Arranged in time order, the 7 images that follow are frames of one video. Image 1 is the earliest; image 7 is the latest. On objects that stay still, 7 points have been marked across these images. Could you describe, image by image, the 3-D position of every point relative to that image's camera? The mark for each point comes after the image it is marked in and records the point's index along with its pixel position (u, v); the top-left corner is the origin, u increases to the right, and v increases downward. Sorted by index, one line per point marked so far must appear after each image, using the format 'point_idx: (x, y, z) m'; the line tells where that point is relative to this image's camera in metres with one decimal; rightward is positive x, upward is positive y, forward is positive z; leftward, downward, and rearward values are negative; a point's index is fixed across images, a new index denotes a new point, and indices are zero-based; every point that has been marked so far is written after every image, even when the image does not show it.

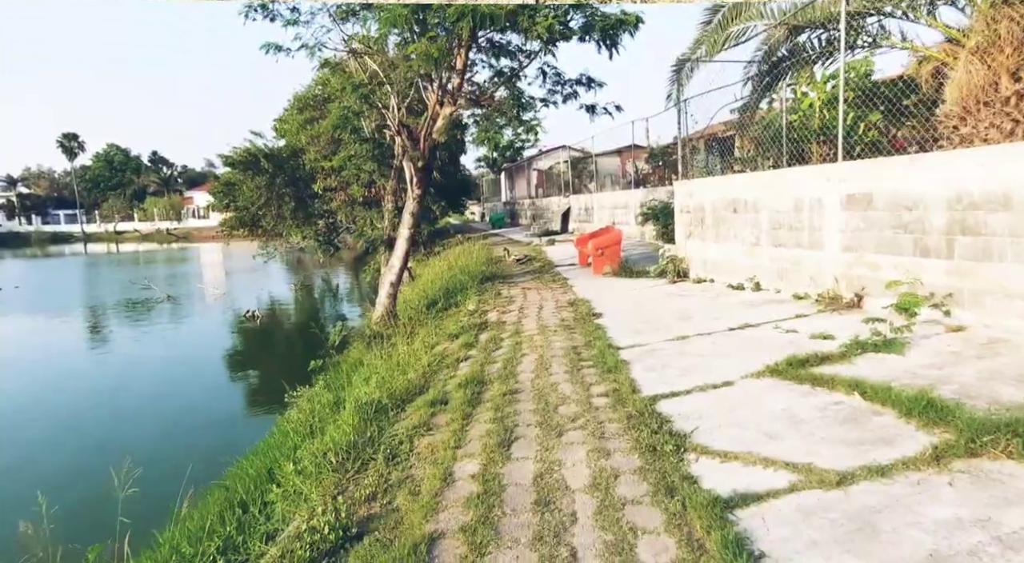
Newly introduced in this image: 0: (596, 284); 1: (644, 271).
0: (+1.2, 0.0, +9.1) m
1: (+1.9, +0.2, +9.4) m
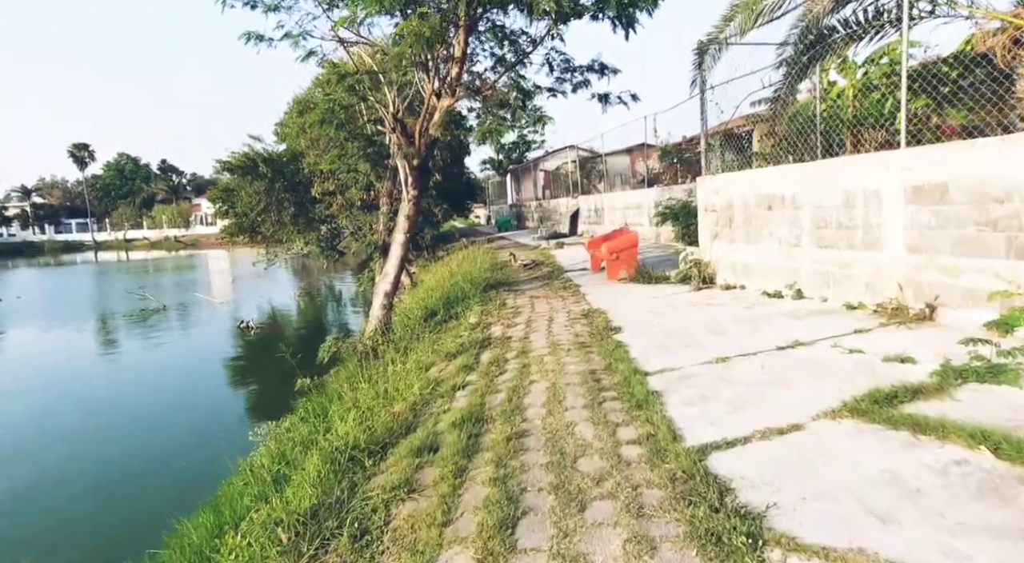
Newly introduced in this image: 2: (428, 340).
0: (+1.3, -0.1, +8.2) m
1: (+2.0, +0.1, +8.5) m
2: (-0.9, -0.7, +7.0) m
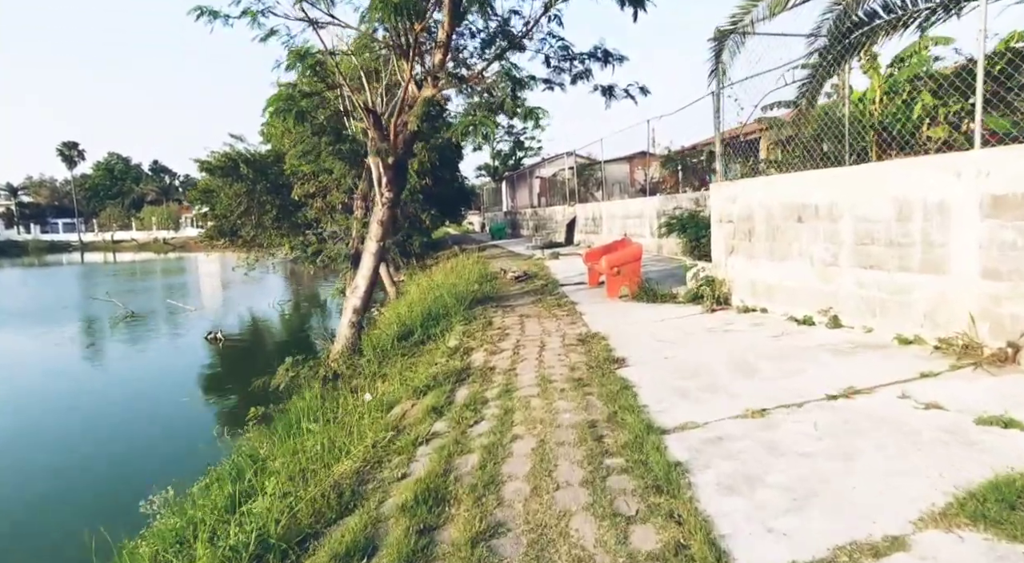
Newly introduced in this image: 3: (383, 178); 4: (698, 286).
0: (+1.2, -0.3, +7.3) m
1: (+1.9, -0.2, +7.6) m
2: (-1.0, -0.9, +6.0) m
3: (-1.4, +1.1, +6.9) m
4: (+2.0, 0.0, +6.9) m
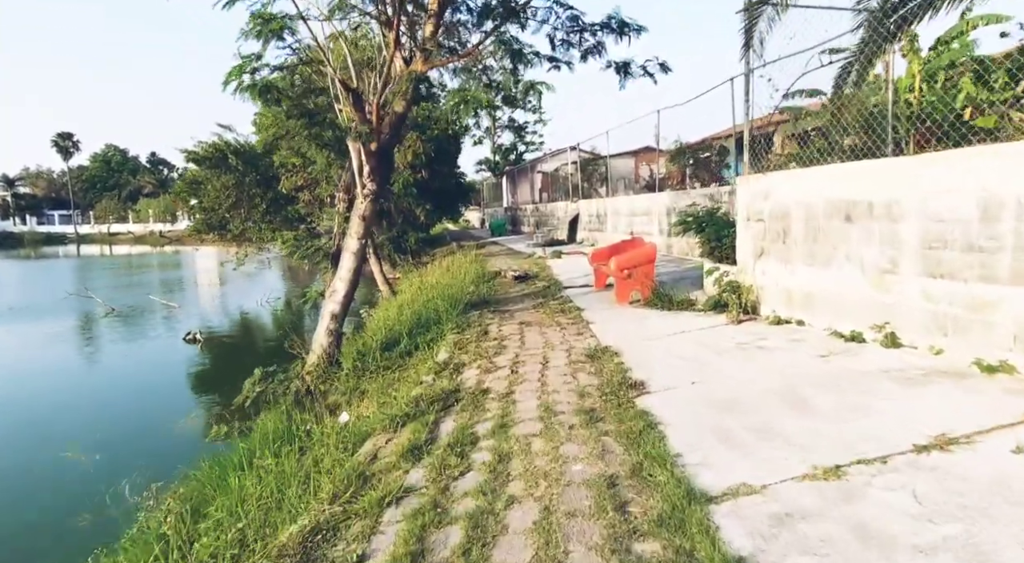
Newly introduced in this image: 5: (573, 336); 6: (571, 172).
0: (+1.1, -0.4, +6.5) m
1: (+1.9, -0.2, +6.8) m
2: (-1.1, -0.9, +5.2) m
3: (-1.4, +1.1, +6.1) m
4: (+2.0, -0.1, +6.1) m
5: (+0.6, -0.5, +5.8) m
6: (+1.8, +3.3, +19.1) m
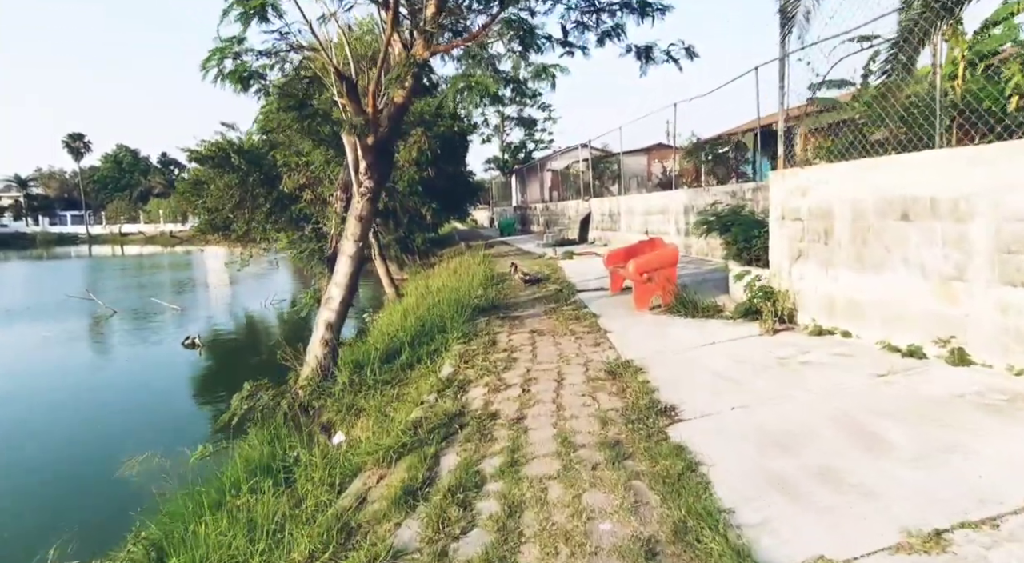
0: (+1.2, -0.4, +5.9) m
1: (+2.0, -0.3, +6.2) m
2: (-1.0, -1.0, +4.7) m
3: (-1.3, +1.1, +5.6) m
4: (+2.1, -0.2, +5.6) m
5: (+0.7, -0.6, +5.3) m
6: (+2.0, +3.2, +18.6) m
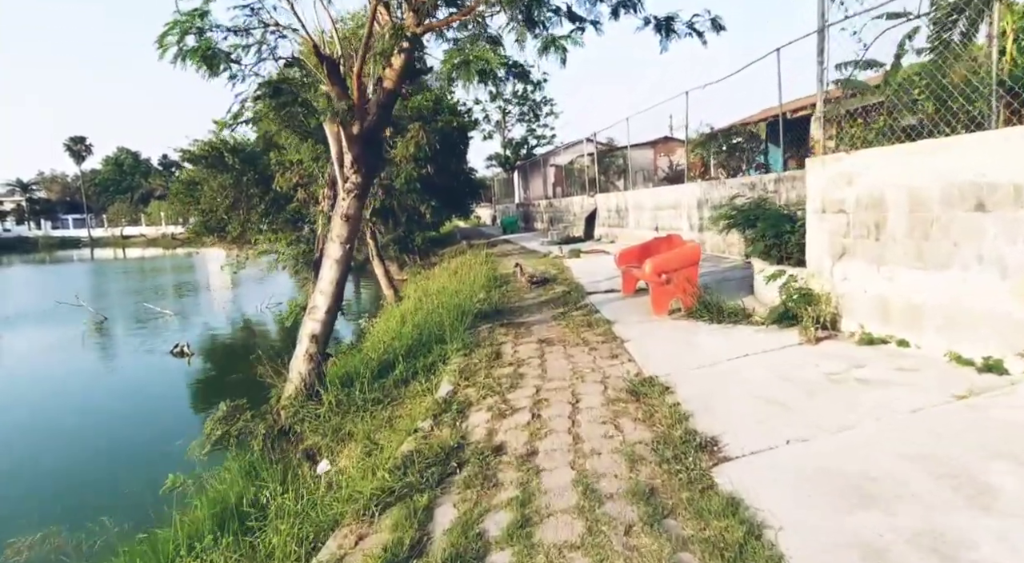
0: (+1.3, -0.4, +5.3) m
1: (+2.0, -0.3, +5.6) m
2: (-0.9, -1.0, +4.1) m
3: (-1.3, +1.0, +5.0) m
4: (+2.2, -0.2, +5.0) m
5: (+0.7, -0.6, +4.7) m
6: (+2.1, +3.3, +17.9) m
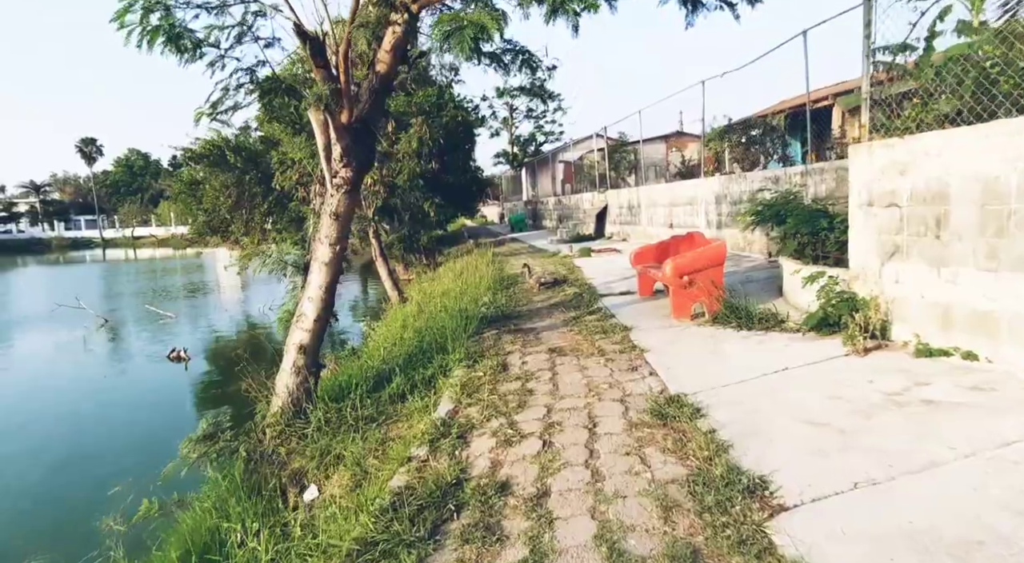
0: (+1.4, -0.5, +4.8) m
1: (+2.1, -0.3, +5.1) m
2: (-0.9, -1.1, +3.6) m
3: (-1.2, +1.0, +4.5) m
4: (+2.2, -0.2, +4.5) m
5: (+0.7, -0.6, +4.2) m
6: (+2.3, +3.3, +17.4) m
